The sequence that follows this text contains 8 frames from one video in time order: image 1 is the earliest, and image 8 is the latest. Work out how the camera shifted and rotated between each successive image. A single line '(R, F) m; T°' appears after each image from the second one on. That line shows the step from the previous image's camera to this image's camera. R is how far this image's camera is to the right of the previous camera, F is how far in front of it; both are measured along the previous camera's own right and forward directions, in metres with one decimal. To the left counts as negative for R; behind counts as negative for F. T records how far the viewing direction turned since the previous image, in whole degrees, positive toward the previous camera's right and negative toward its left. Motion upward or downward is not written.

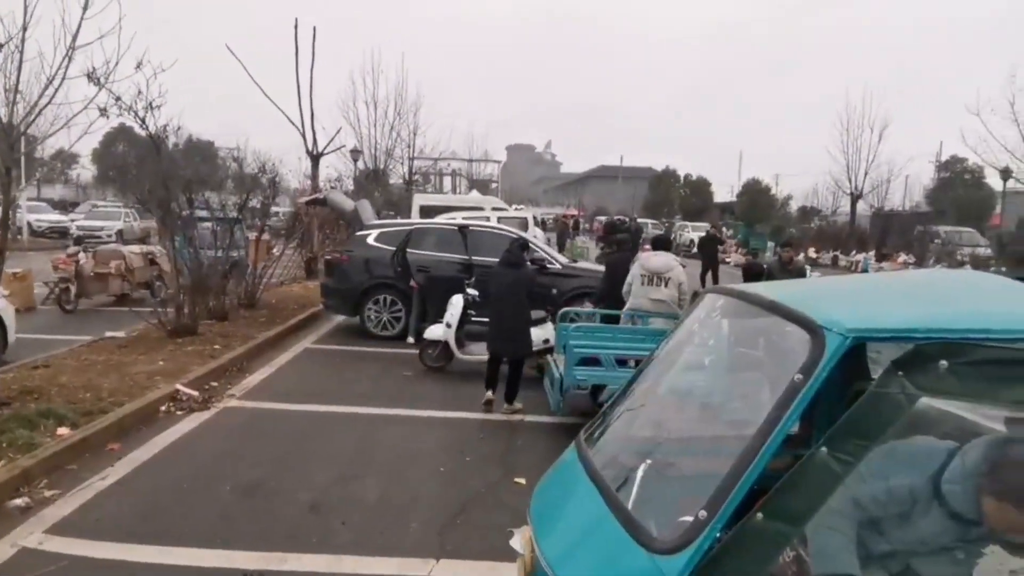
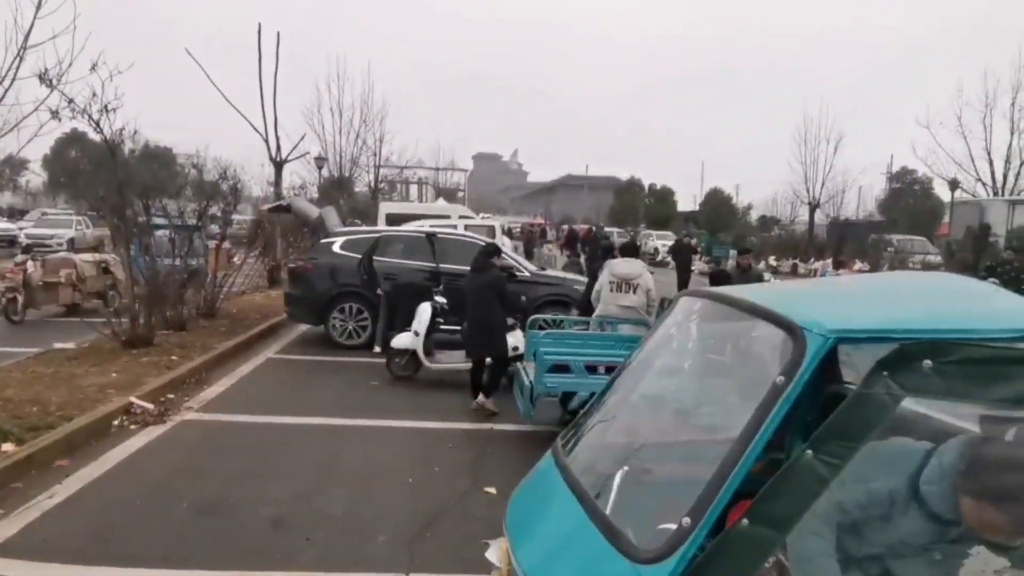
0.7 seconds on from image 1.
(0.0, +0.1) m; +3°
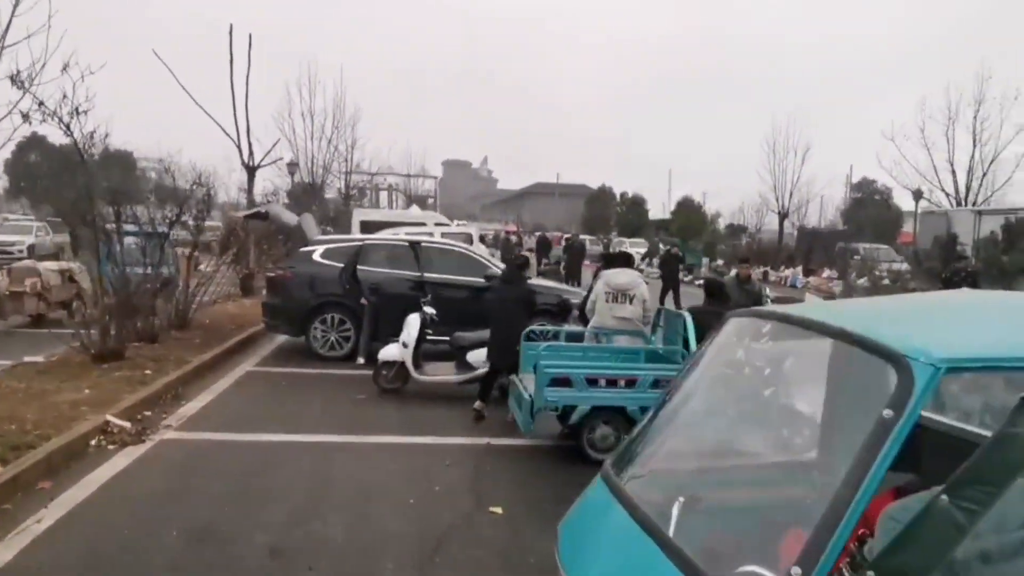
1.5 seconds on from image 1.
(-0.3, +0.2) m; +3°
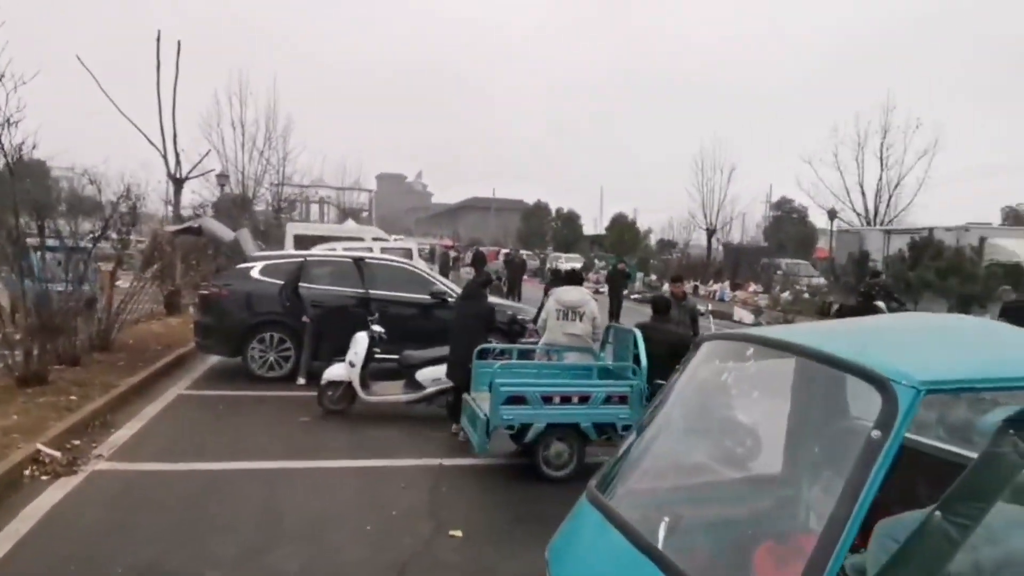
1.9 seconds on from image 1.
(-0.2, +0.1) m; +5°
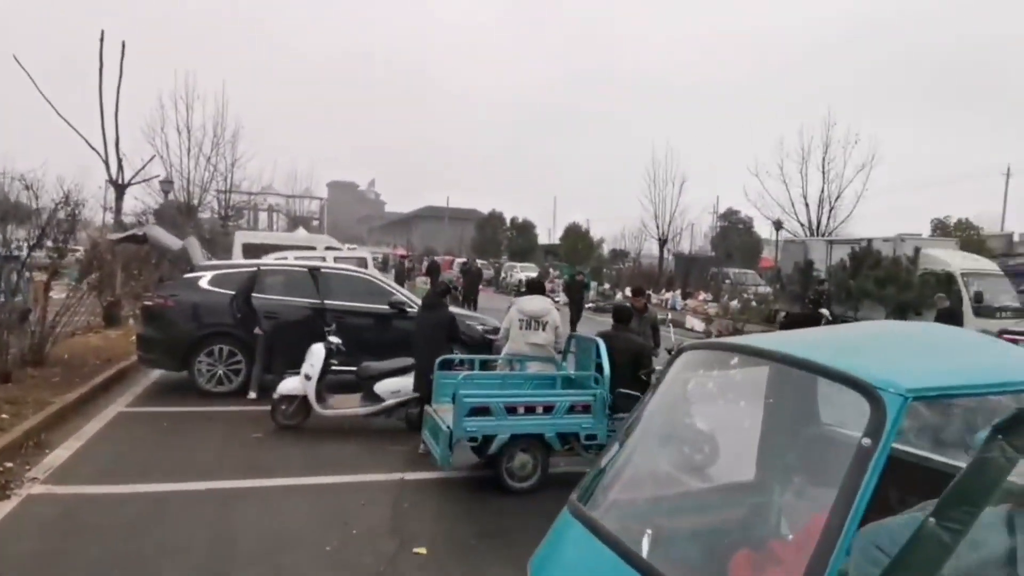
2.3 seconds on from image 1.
(-0.1, +0.1) m; +3°
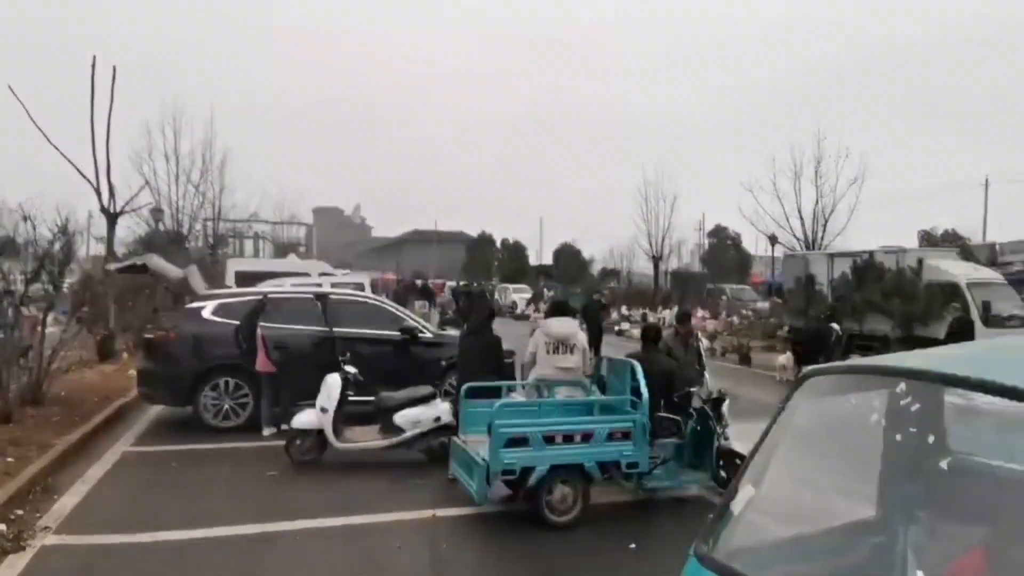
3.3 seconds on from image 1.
(-0.4, +0.4) m; +1°
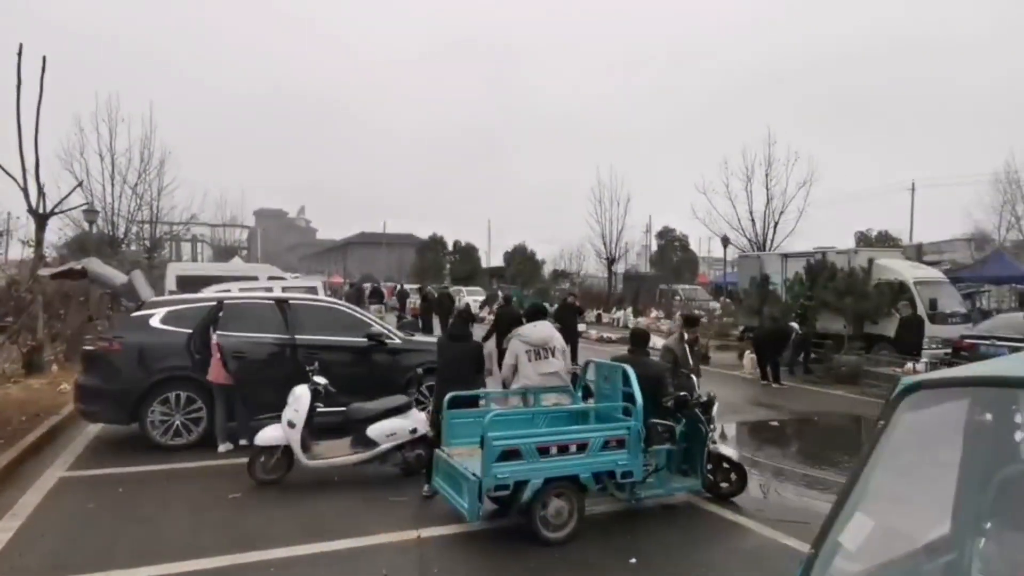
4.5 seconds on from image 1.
(-0.4, +0.4) m; +4°
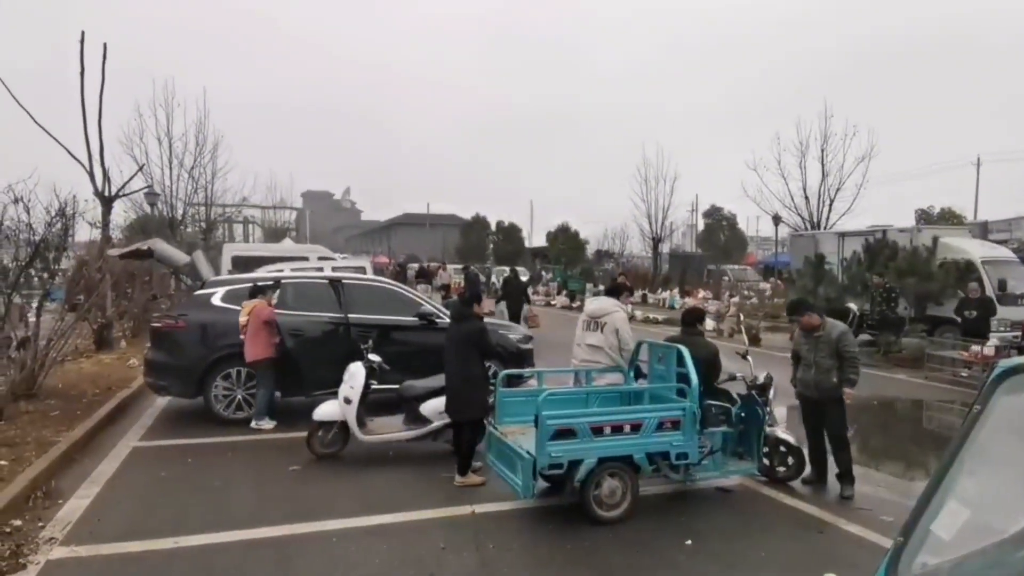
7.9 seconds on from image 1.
(-0.1, 0.0) m; -3°
